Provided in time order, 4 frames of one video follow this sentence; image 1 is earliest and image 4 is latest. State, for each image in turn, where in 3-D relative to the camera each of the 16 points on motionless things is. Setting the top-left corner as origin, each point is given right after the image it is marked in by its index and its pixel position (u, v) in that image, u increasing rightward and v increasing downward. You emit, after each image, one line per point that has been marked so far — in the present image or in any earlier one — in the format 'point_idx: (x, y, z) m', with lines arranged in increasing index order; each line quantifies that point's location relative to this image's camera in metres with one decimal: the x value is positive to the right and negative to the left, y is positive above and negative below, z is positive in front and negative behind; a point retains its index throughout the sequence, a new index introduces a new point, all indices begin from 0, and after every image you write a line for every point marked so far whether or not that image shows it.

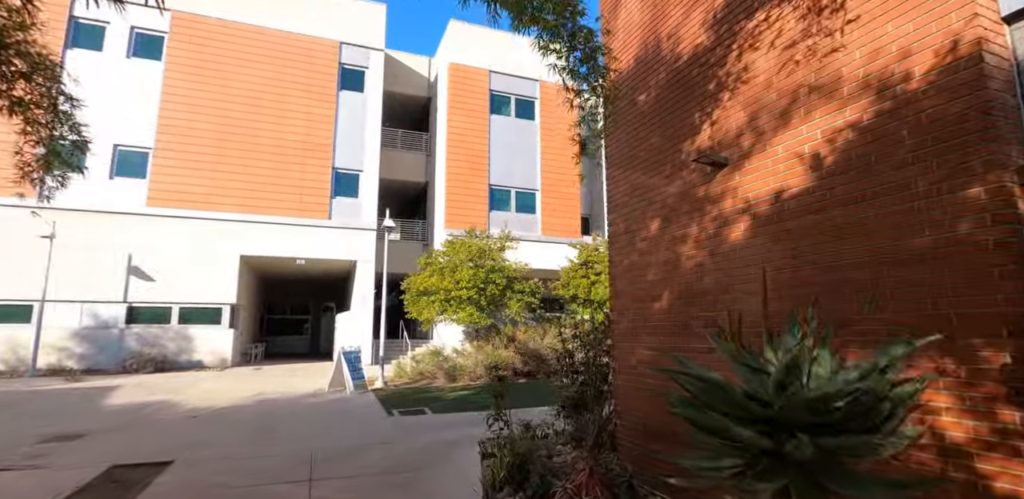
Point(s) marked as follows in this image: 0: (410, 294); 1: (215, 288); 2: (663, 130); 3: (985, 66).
0: (-3.3, -1.4, +15.3) m
1: (-11.1, -1.4, +18.0) m
2: (+1.5, +1.2, +4.8) m
3: (+2.5, +1.0, +2.6) m
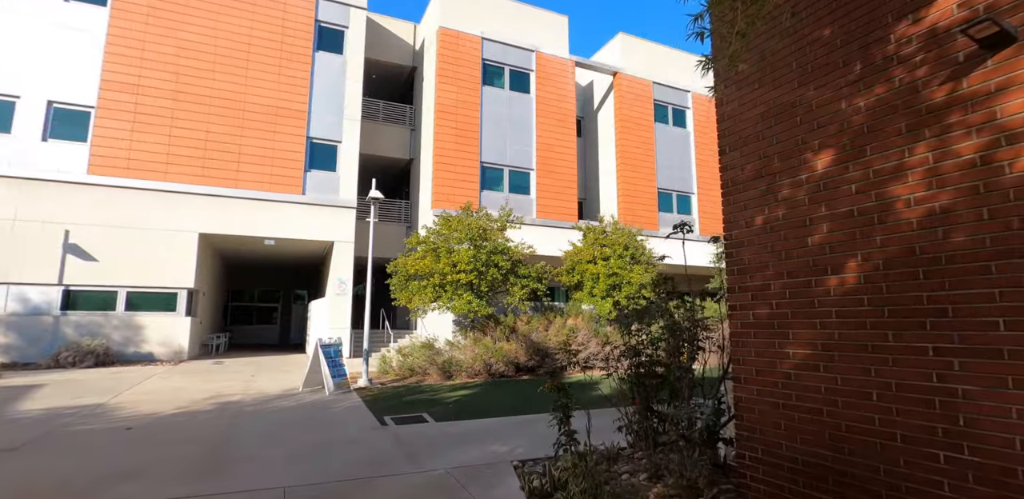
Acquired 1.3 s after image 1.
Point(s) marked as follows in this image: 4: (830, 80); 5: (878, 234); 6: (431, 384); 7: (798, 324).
0: (-3.2, -0.8, +13.4) m
1: (-11.1, -0.7, +15.7) m
2: (+2.2, +1.6, +3.1) m
3: (+3.3, +1.3, +1.0) m
4: (+2.1, +1.1, +3.2) m
5: (+2.2, +0.1, +2.9) m
6: (-1.9, -3.2, +11.3) m
7: (+1.9, -0.5, +3.3) m
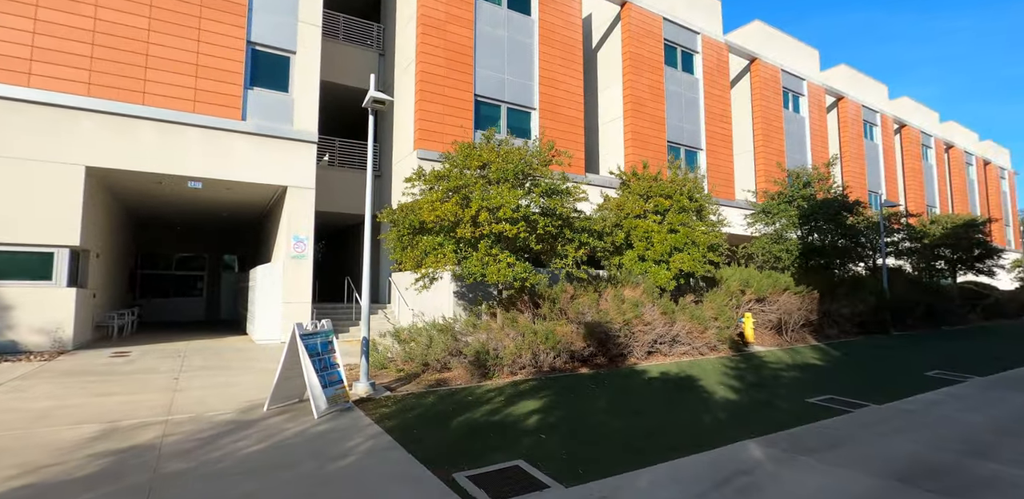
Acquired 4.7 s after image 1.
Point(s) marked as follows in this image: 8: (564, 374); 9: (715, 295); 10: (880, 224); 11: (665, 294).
0: (-2.2, +0.3, +9.3) m
1: (-10.4, +0.7, +10.6) m
2: (+4.4, +2.0, -0.3) m
3: (+5.8, +1.6, -2.3) m
4: (+4.3, +1.6, -0.2) m
5: (+4.4, +0.5, -0.5) m
6: (-0.7, -2.2, +7.6) m
7: (+4.1, 0.0, 0.0) m
8: (+0.9, -2.2, +8.6) m
9: (+5.3, -1.2, +12.5) m
10: (+14.7, +1.0, +19.3) m
11: (+3.6, -1.0, +11.3) m
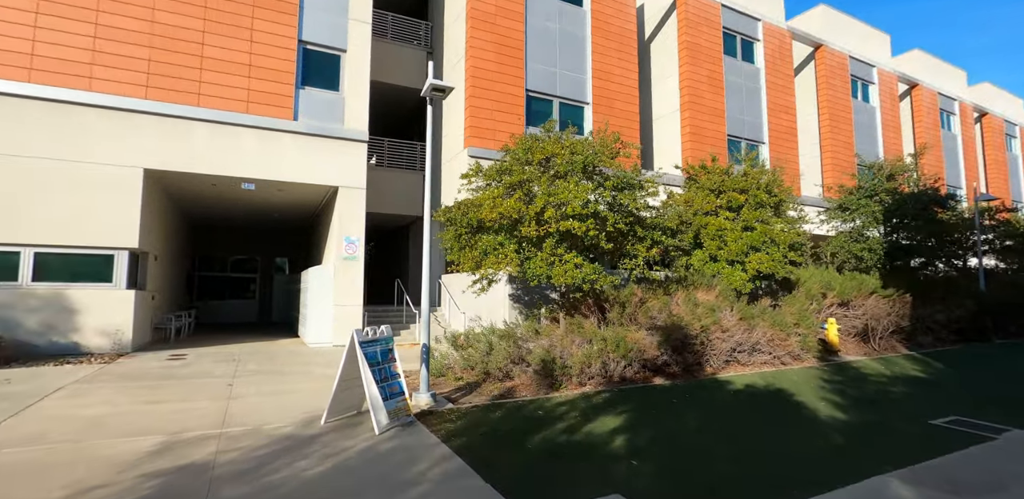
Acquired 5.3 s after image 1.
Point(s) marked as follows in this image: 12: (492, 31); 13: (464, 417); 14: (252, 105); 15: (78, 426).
0: (-1.1, +0.3, +8.8) m
1: (-9.1, +0.6, +10.7) m
2: (+4.8, +2.1, -1.3) m
3: (+6.0, +1.7, -3.4) m
4: (+4.7, +1.7, -1.2) m
5: (+4.8, +0.6, -1.5) m
6: (+0.3, -2.2, +6.9) m
7: (+4.5, 0.0, -1.1) m
8: (+2.0, -2.2, +7.8) m
9: (+6.7, -1.2, +11.4) m
10: (+16.6, +1.1, +17.4) m
11: (+4.9, -1.0, +10.3) m
12: (-0.7, +6.9, +15.3) m
13: (-0.6, -2.1, +6.2) m
14: (-6.5, +3.6, +12.1) m
15: (-4.8, -1.9, +5.4) m
